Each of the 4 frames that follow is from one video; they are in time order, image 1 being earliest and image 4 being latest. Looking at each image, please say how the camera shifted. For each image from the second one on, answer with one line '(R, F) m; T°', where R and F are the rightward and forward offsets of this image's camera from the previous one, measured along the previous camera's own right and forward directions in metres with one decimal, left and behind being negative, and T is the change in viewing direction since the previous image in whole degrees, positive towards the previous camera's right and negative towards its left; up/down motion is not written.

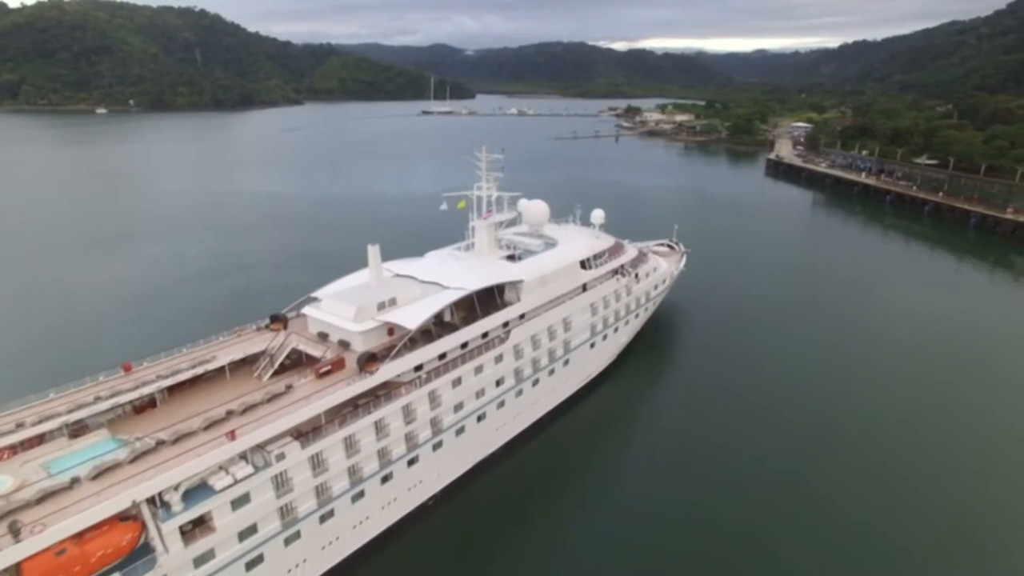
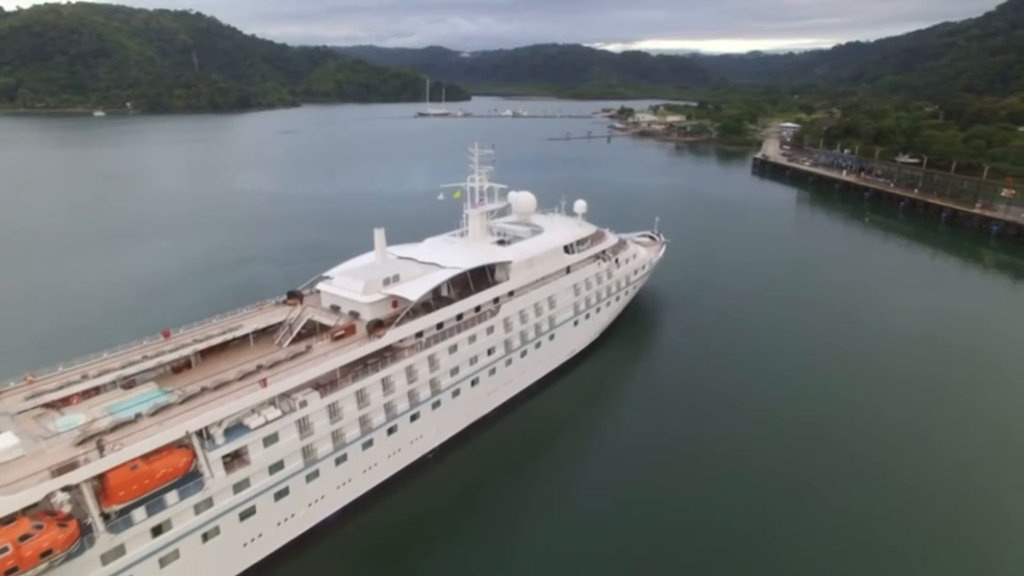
(+0.2, -2.1) m; 0°
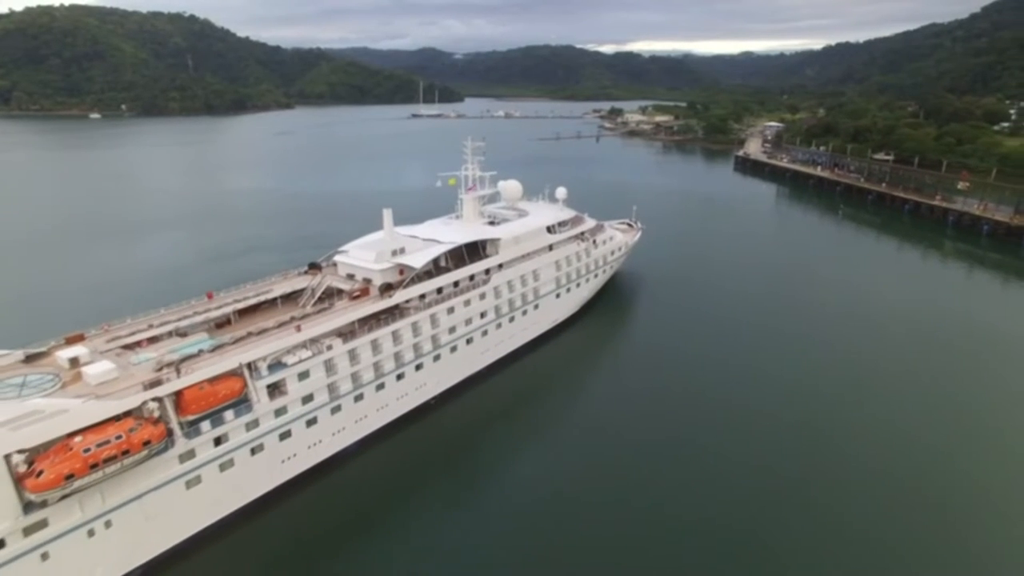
(+0.2, -3.1) m; +1°
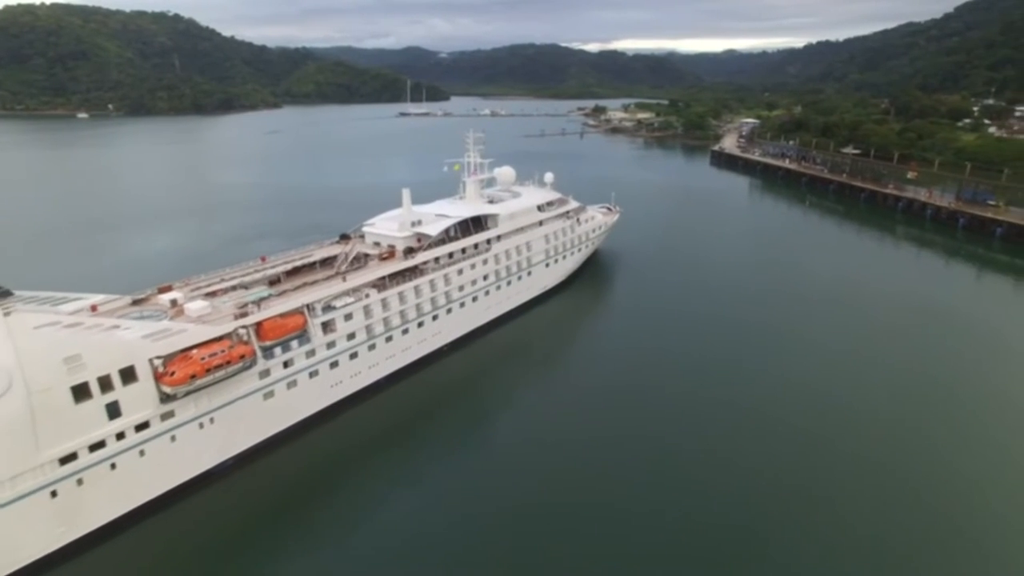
(-0.5, -4.3) m; +1°
